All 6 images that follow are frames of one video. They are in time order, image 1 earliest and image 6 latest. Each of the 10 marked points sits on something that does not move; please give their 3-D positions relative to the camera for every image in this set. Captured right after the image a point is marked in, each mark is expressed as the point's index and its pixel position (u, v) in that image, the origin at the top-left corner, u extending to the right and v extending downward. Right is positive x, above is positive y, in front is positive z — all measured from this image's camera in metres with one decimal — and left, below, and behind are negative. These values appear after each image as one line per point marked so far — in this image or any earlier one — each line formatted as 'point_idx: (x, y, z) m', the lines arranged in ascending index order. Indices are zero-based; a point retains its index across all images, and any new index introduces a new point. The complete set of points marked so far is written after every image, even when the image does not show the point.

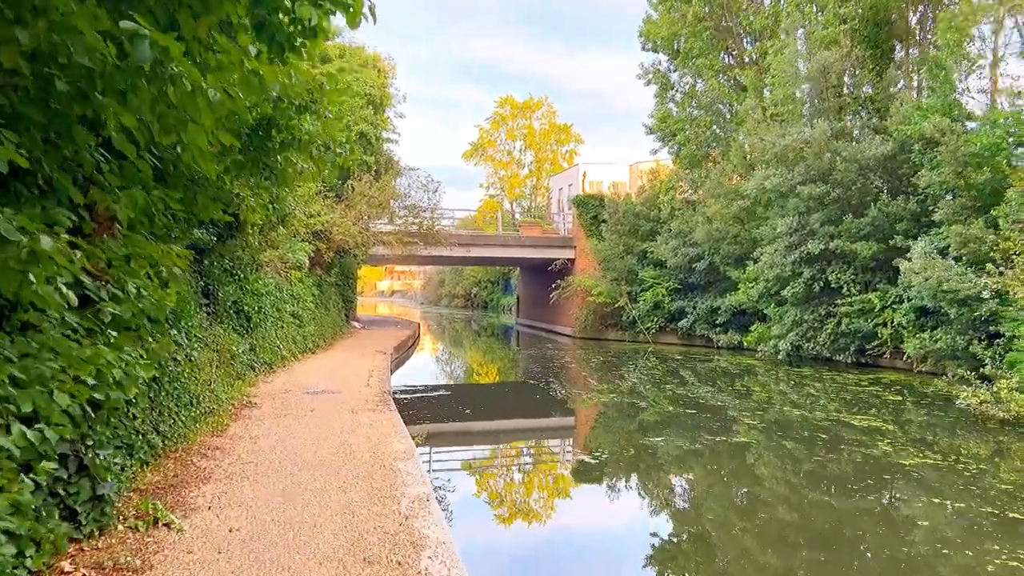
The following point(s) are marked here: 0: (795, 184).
0: (+4.2, +1.5, +12.0) m
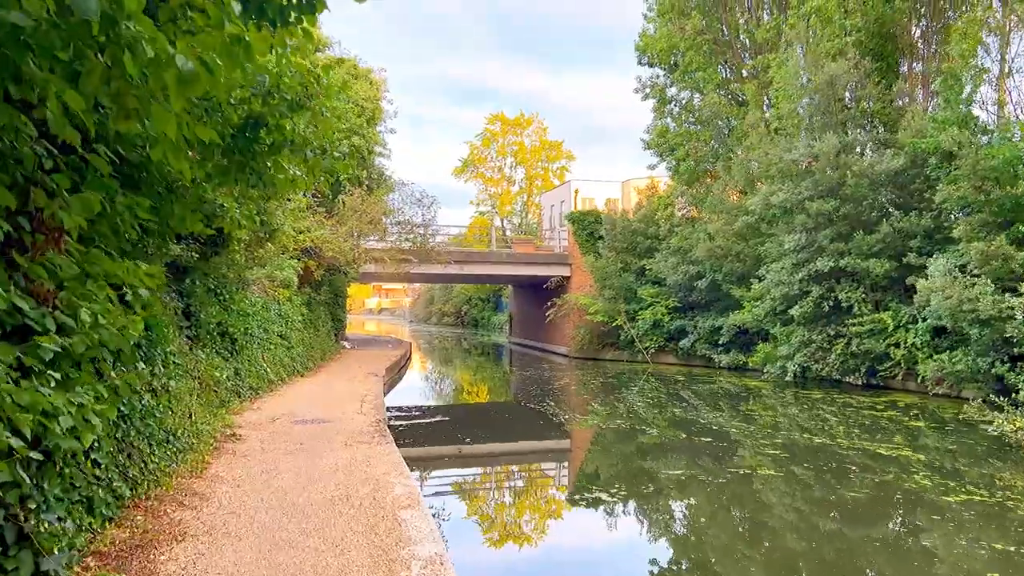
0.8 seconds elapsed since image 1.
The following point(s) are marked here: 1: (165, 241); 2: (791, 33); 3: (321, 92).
0: (+4.2, +1.3, +11.6) m
1: (-1.5, +0.2, +3.4) m
2: (+4.4, +4.0, +12.6) m
3: (-0.7, +0.8, +3.1) m
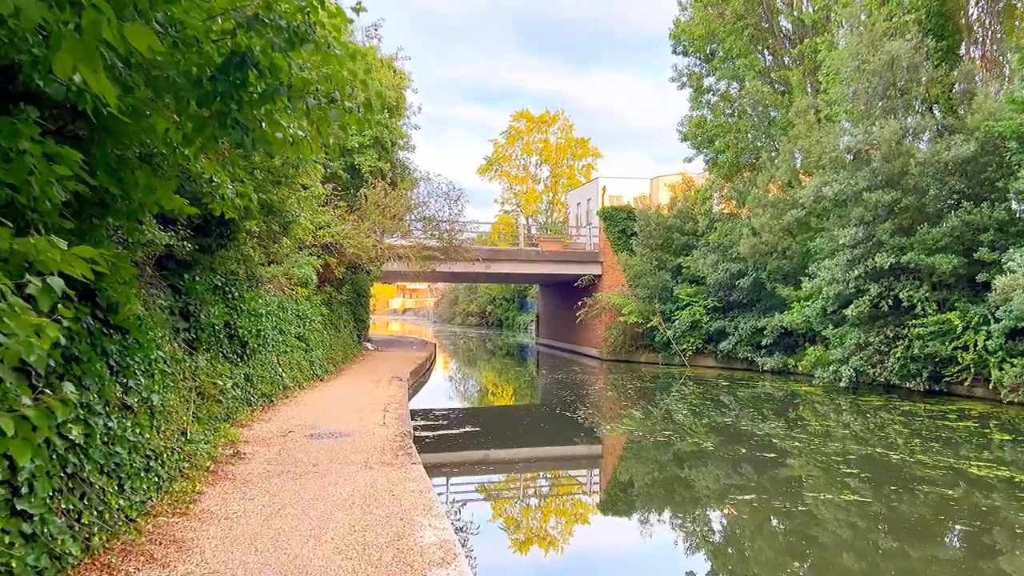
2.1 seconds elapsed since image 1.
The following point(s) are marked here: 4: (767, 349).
0: (+4.6, +1.3, +10.7) m
1: (-1.3, +0.2, +2.7) m
2: (+4.8, +4.0, +11.7) m
3: (-0.6, +0.8, +2.4) m
4: (+4.5, -1.1, +14.4) m
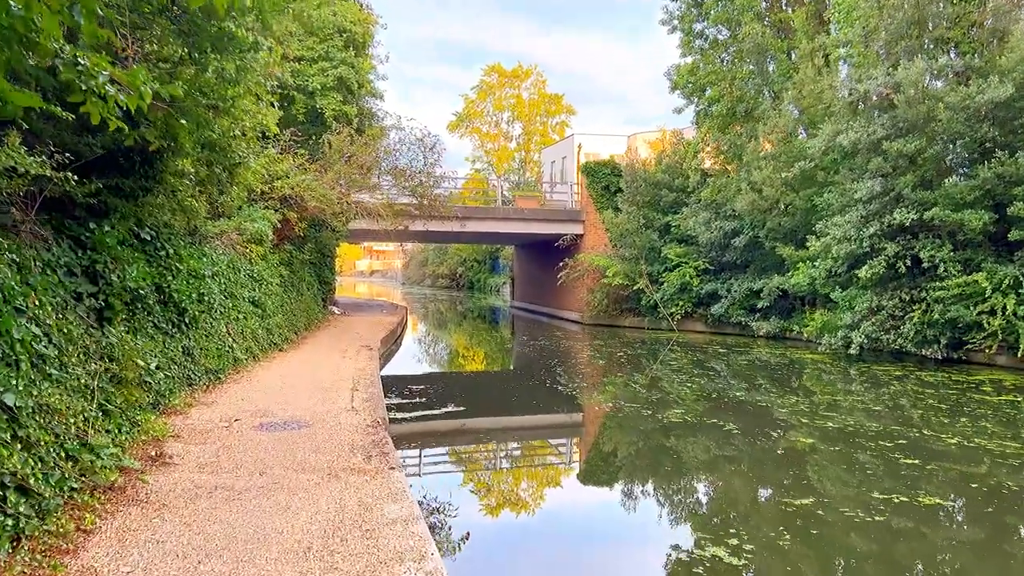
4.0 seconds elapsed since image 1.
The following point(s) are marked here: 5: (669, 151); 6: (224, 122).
0: (+4.4, +1.8, +9.8) m
1: (-1.2, +0.3, +1.6) m
2: (+4.6, +4.5, +10.6) m
3: (-0.4, +0.9, +1.3) m
4: (+4.2, -0.4, +13.5) m
5: (+3.0, +2.6, +15.4) m
6: (-1.6, +0.9, +4.6) m
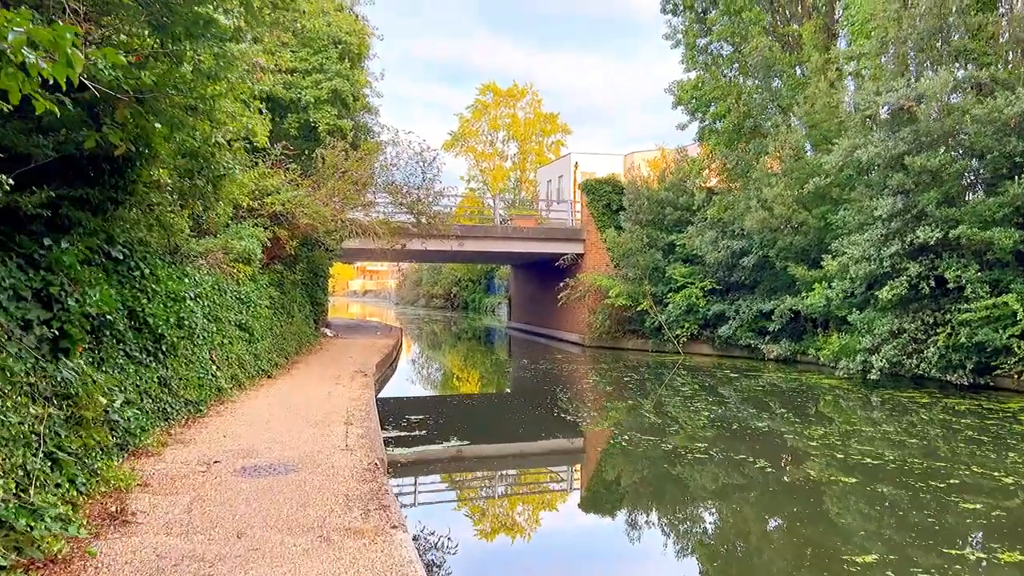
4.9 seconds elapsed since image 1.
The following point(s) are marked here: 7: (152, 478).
0: (+4.4, +1.5, +9.3) m
1: (-1.1, +0.3, +1.1) m
2: (+4.6, +4.3, +10.3) m
3: (-0.3, +0.8, +0.8) m
4: (+4.2, -0.8, +13.0) m
5: (+3.0, +2.2, +15.0) m
6: (-1.6, +0.8, +4.1) m
7: (-1.7, -0.9, +3.7) m
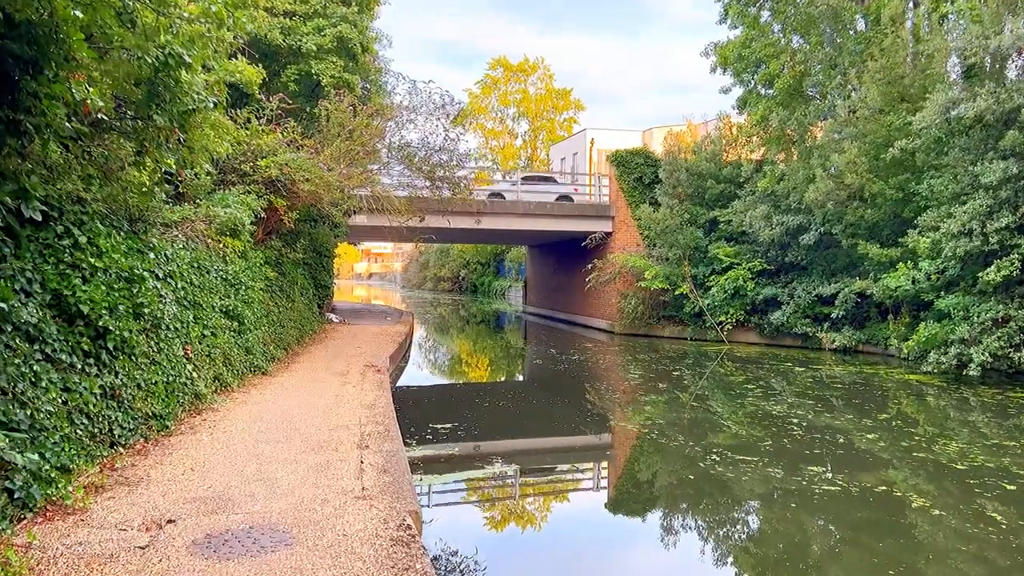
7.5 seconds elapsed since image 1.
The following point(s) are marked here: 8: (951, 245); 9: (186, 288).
0: (+4.8, +1.7, +7.8) m
1: (-0.7, +0.3, -0.4) m
2: (+5.0, +4.5, +8.7) m
3: (0.0, +0.9, -0.7) m
4: (+4.6, -0.5, +11.6) m
5: (+3.4, +2.5, +13.5) m
6: (-1.2, +0.9, +2.7) m
7: (-1.3, -0.8, +2.3) m
8: (+4.6, +0.4, +8.5) m
9: (-2.1, 0.0, +5.2) m
